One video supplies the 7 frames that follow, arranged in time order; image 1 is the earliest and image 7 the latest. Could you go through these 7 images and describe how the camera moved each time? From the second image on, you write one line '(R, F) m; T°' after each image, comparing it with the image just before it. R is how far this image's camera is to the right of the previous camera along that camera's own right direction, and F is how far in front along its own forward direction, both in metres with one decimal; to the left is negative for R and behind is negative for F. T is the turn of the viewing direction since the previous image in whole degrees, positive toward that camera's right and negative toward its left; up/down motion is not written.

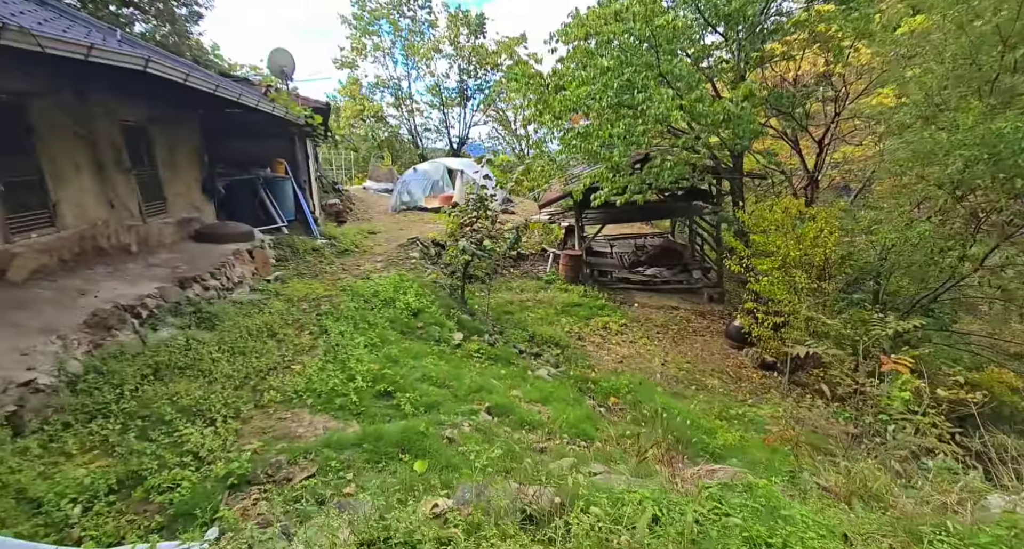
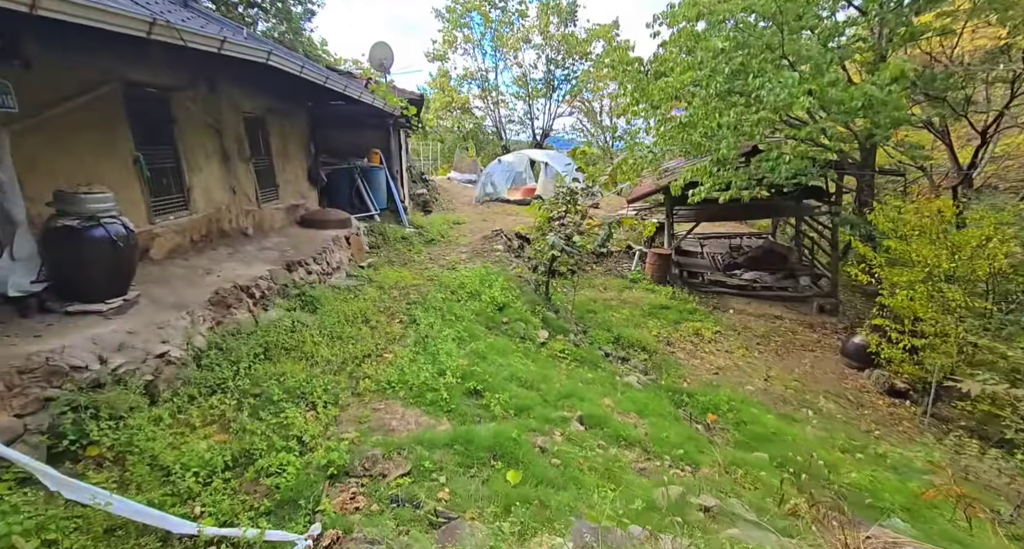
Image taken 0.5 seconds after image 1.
(-0.2, +0.2) m; -9°
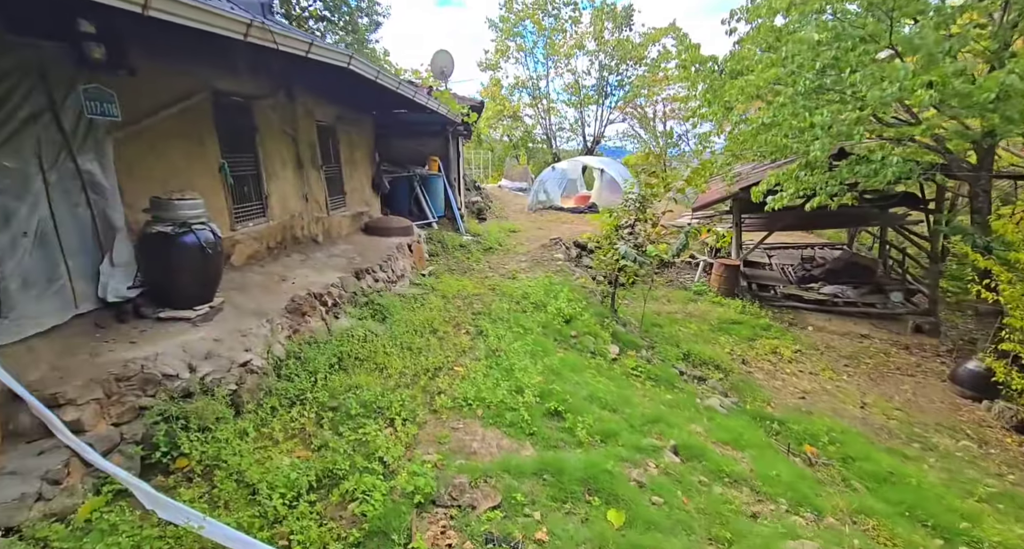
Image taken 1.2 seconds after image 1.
(-0.3, +0.2) m; -6°
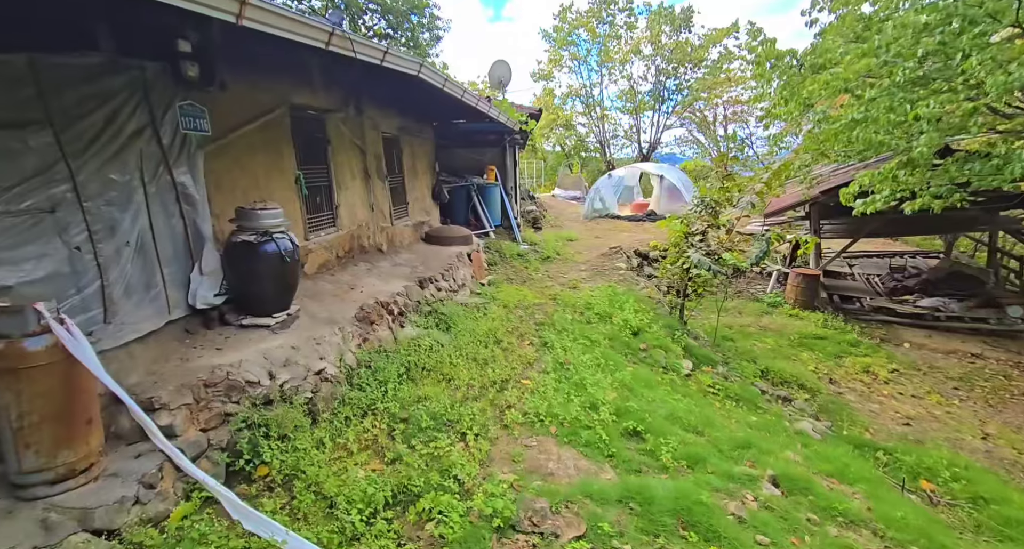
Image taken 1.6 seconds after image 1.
(-0.2, +0.1) m; -6°
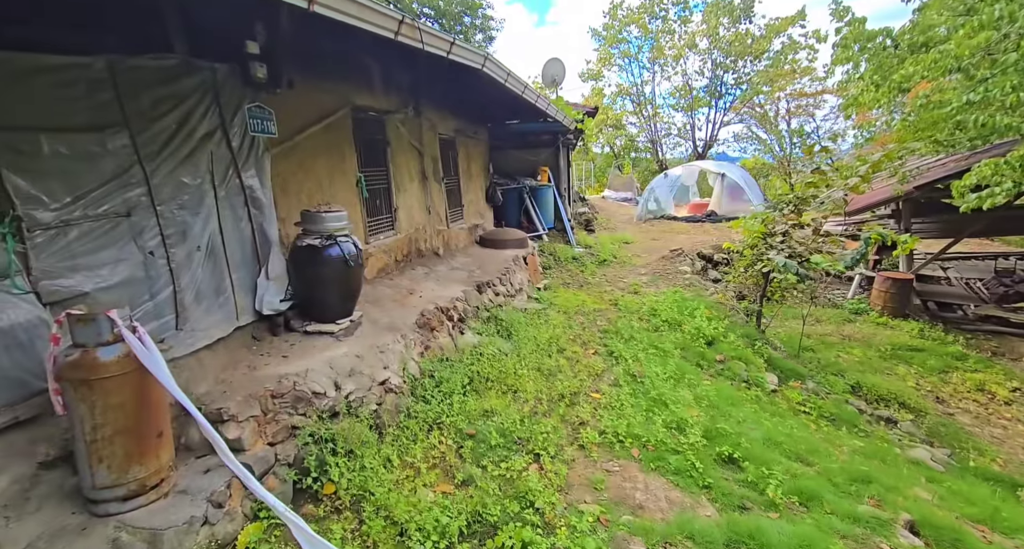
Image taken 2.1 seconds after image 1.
(-0.2, +0.2) m; -6°
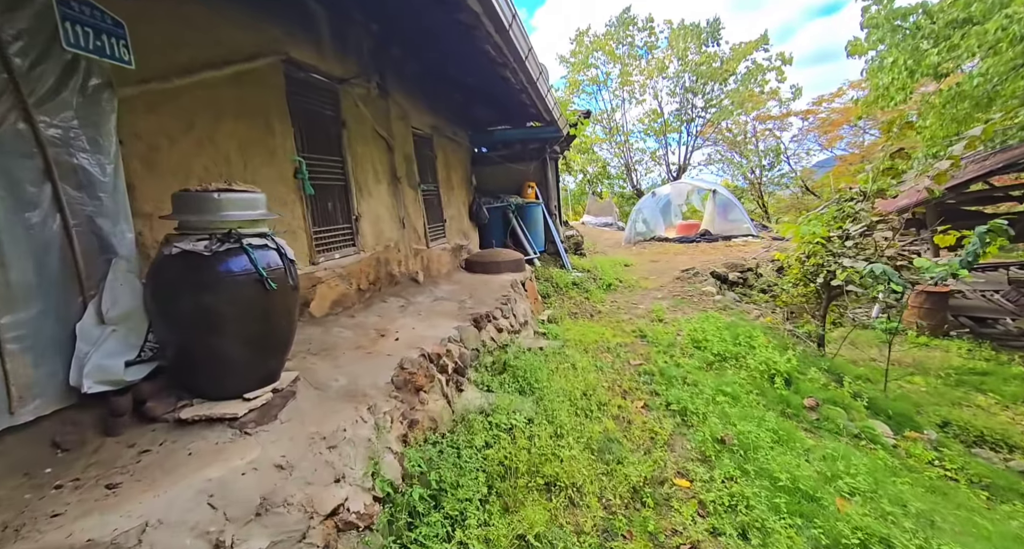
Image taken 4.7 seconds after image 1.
(-0.3, +1.3) m; +4°
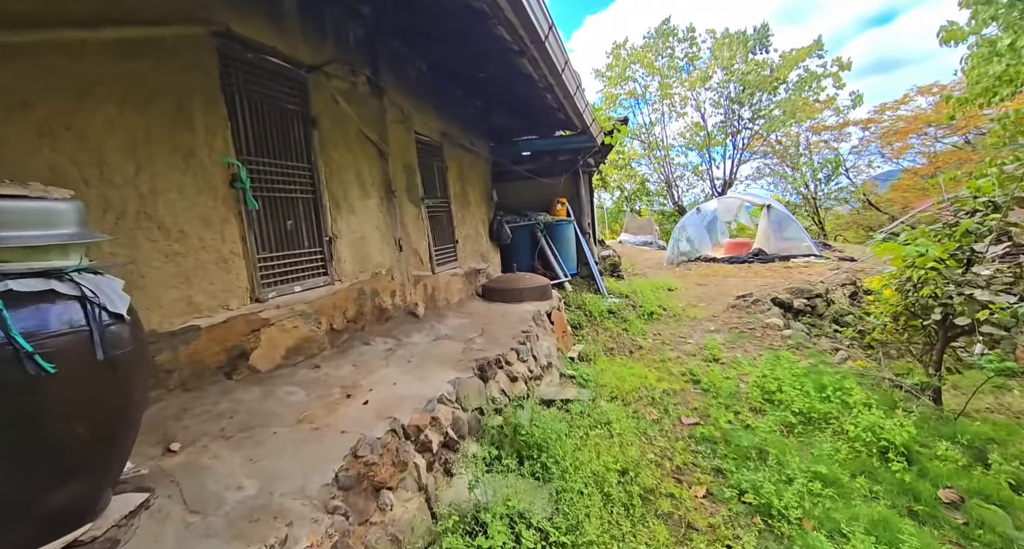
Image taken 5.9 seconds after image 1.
(+0.1, +0.8) m; -5°
